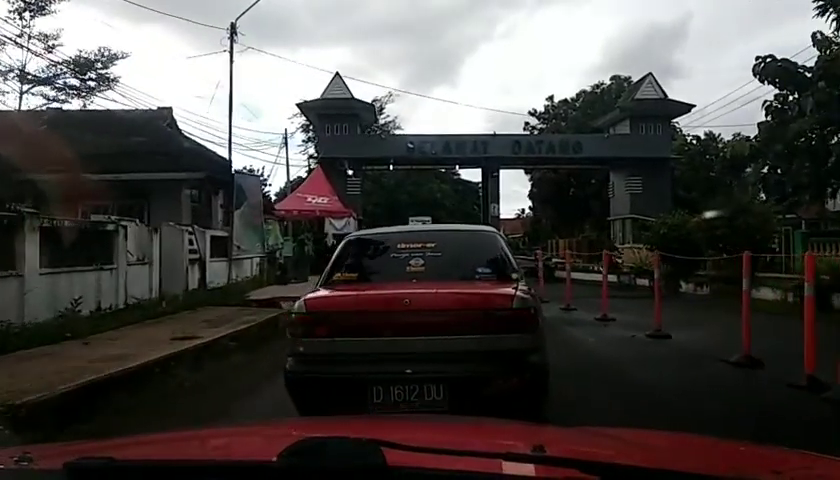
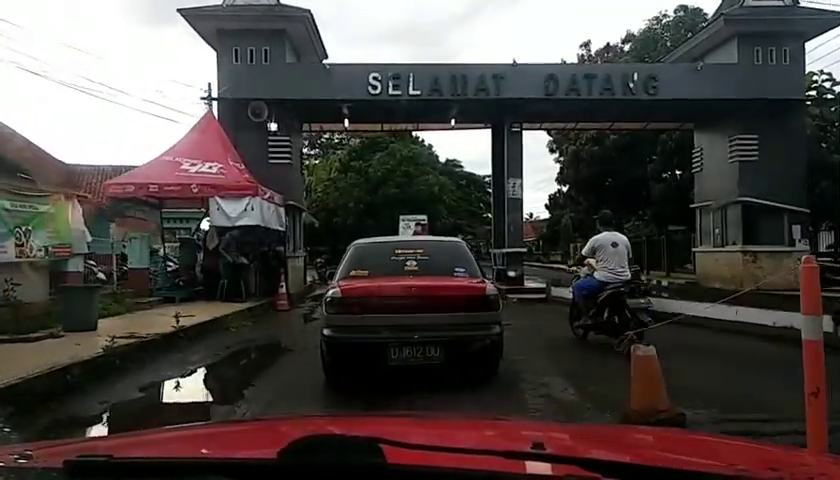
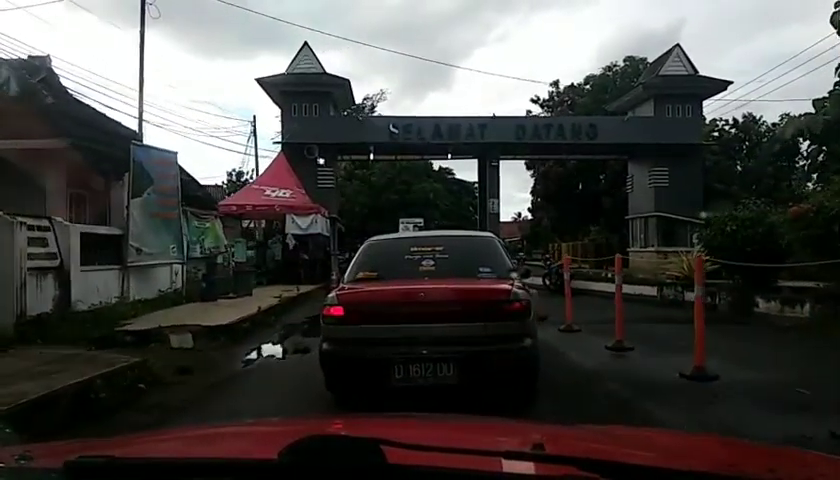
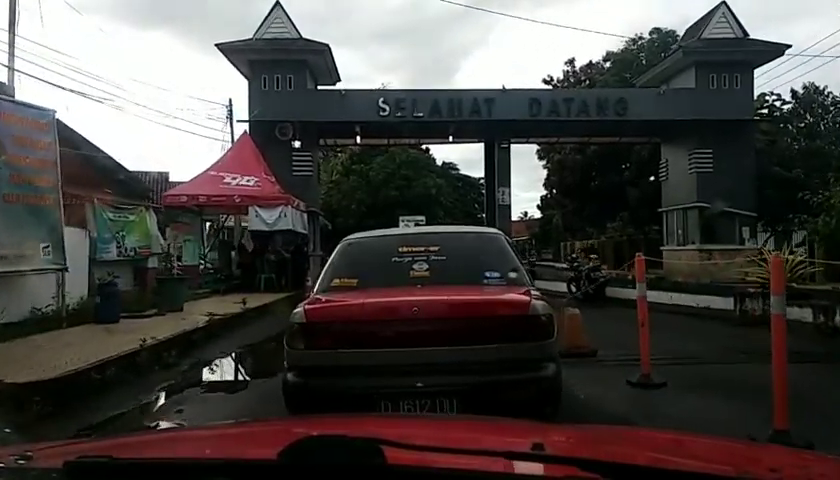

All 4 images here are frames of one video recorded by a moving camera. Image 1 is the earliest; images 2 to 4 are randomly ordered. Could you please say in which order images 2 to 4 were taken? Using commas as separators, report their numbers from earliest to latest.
3, 4, 2
